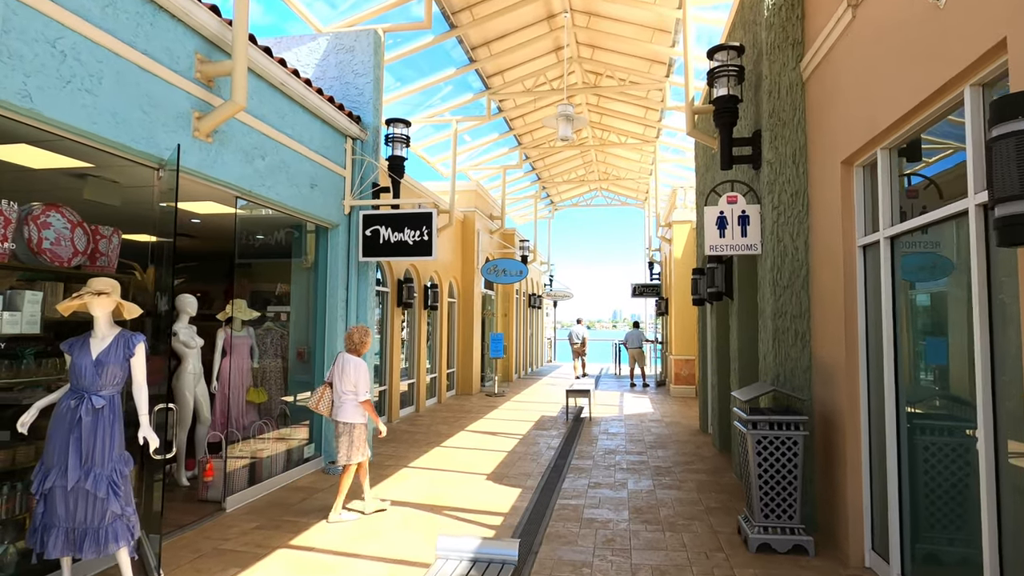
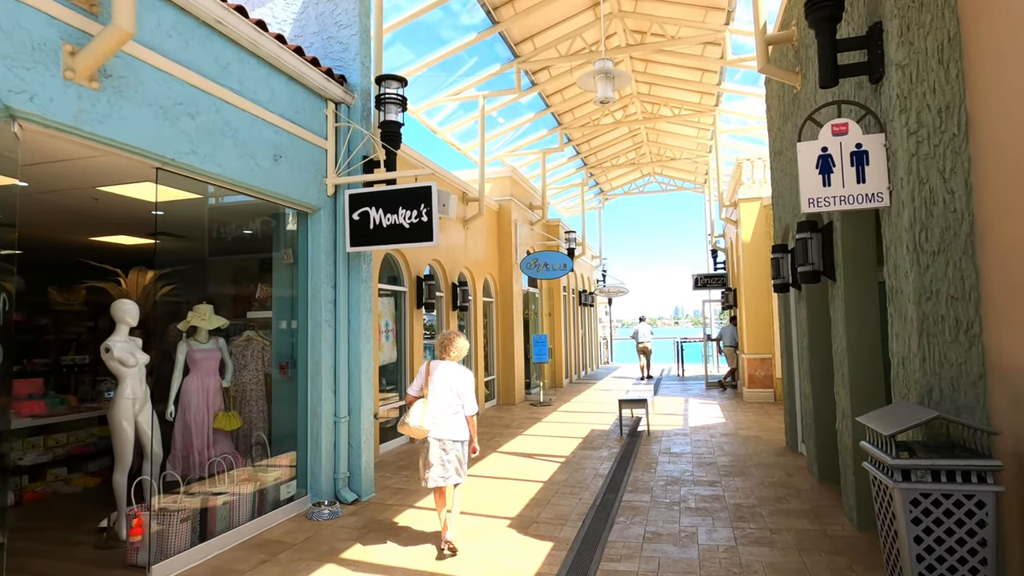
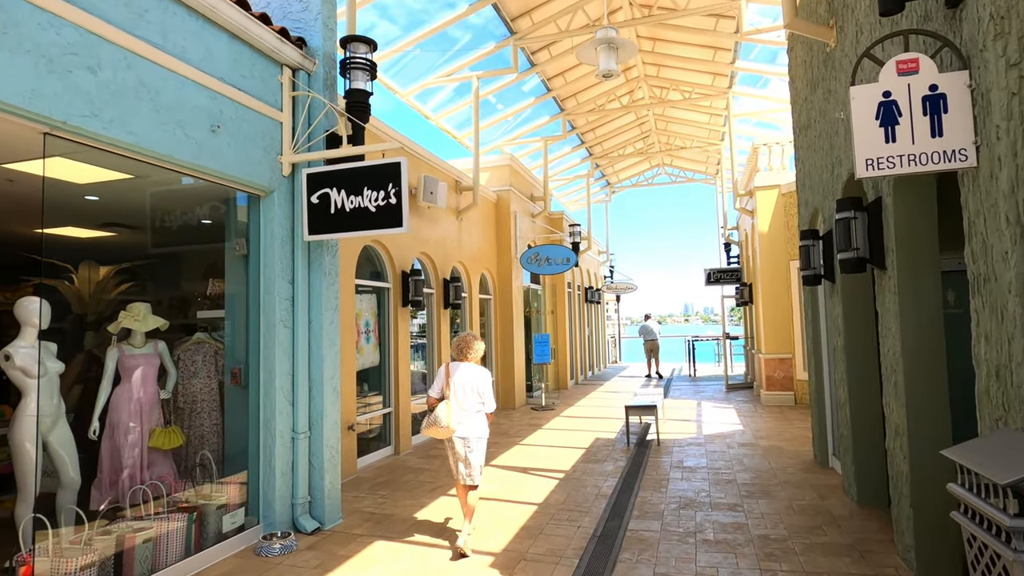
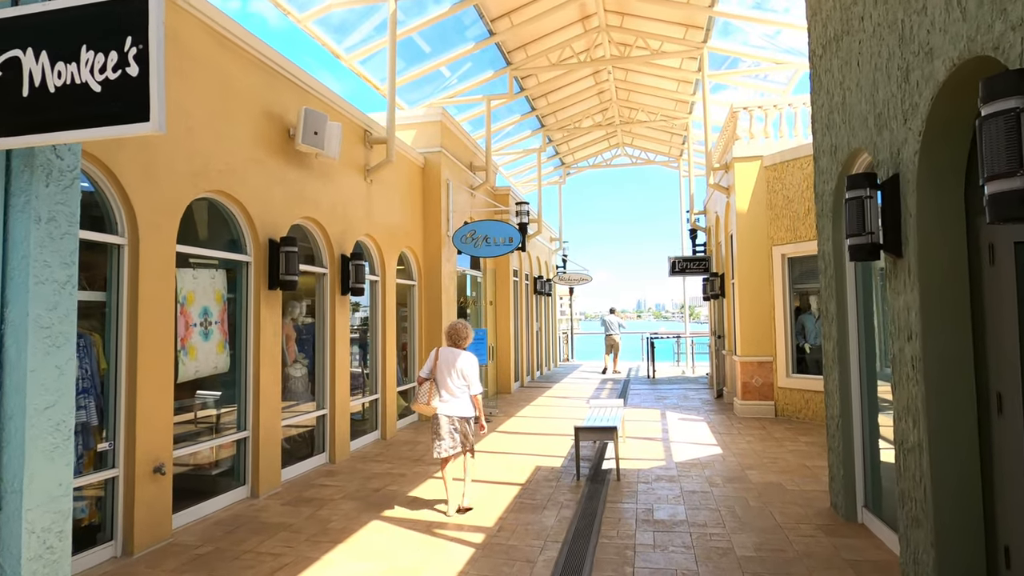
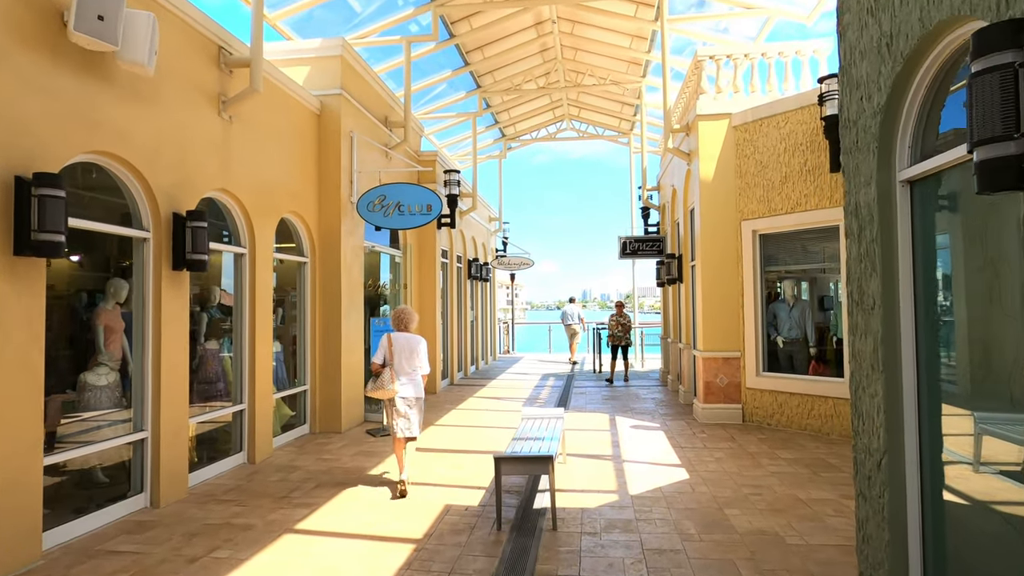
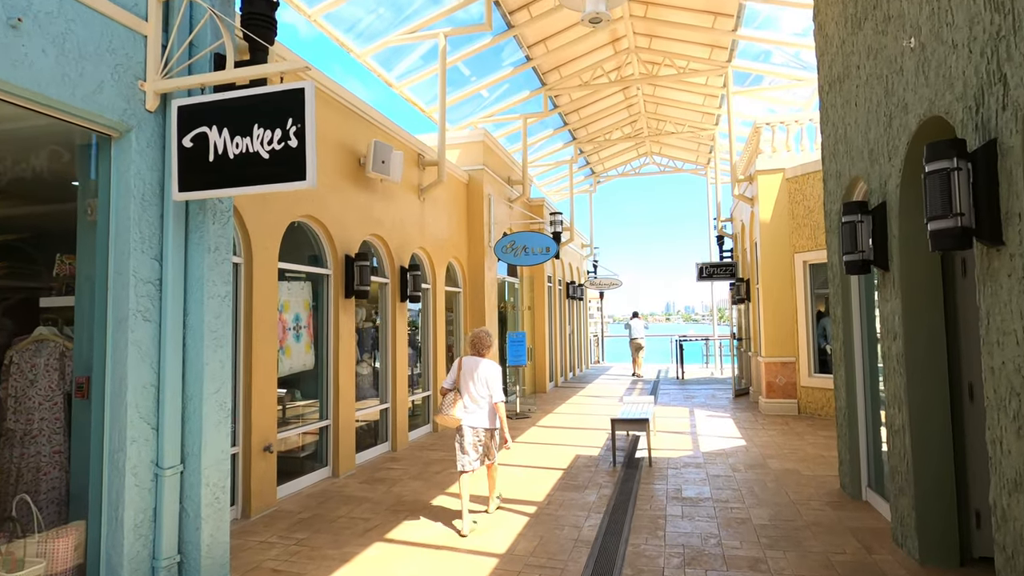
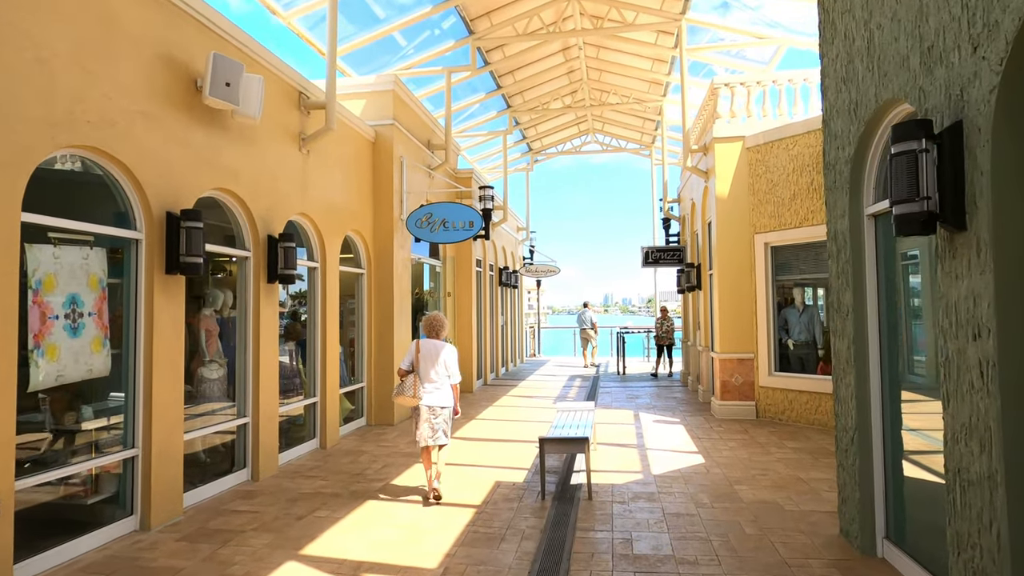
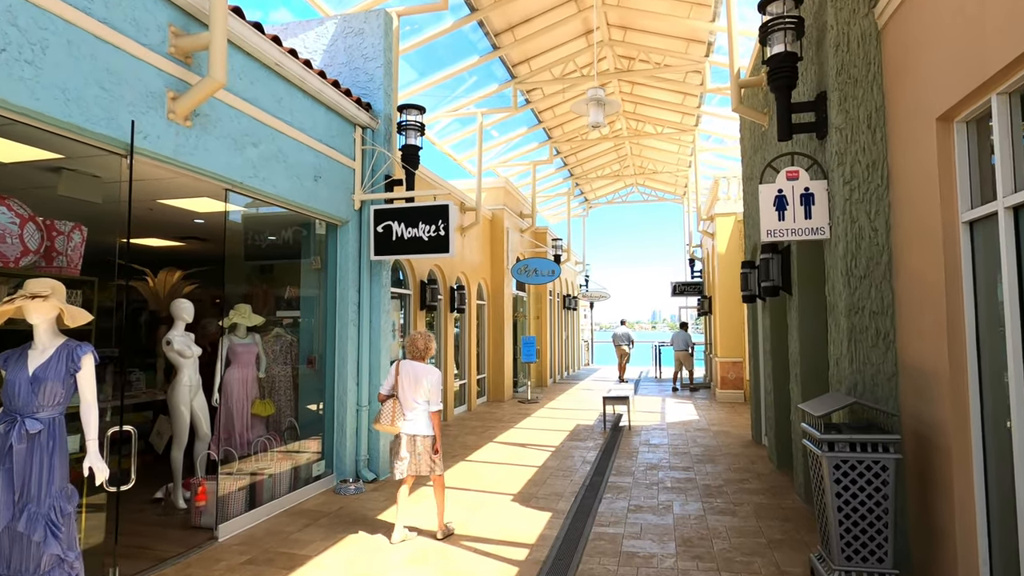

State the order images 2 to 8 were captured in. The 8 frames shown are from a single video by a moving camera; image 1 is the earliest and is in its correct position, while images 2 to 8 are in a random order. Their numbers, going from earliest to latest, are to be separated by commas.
8, 2, 3, 6, 4, 7, 5
